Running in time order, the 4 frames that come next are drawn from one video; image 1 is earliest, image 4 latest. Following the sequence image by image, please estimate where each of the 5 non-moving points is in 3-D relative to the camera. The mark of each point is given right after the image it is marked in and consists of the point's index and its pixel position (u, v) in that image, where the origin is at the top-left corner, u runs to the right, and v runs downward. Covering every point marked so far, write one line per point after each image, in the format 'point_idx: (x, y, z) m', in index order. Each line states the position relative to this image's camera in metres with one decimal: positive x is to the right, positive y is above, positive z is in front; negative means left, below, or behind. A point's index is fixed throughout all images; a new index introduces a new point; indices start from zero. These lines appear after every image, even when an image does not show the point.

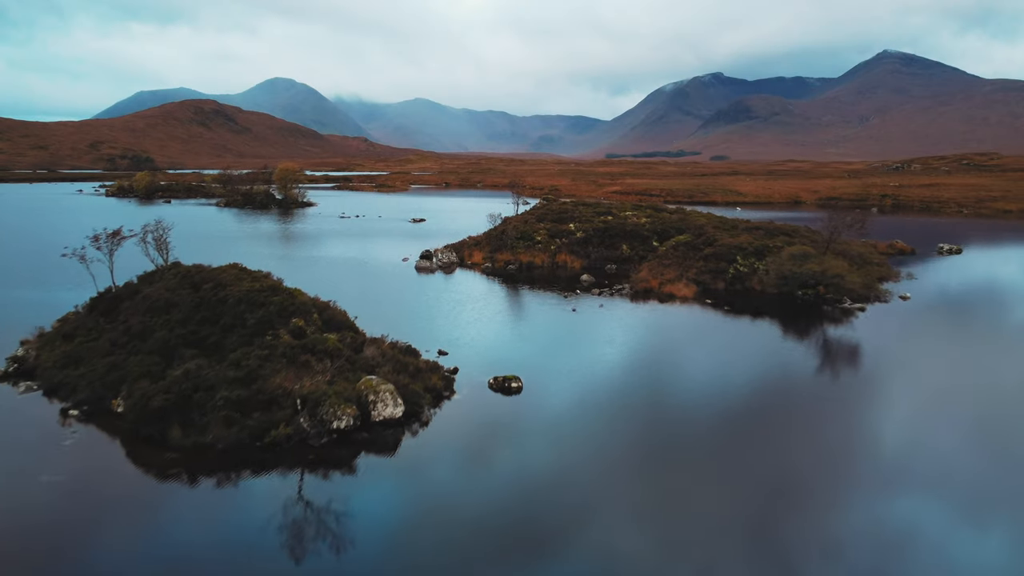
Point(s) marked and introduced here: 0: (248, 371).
0: (-9.0, -2.8, +17.3) m
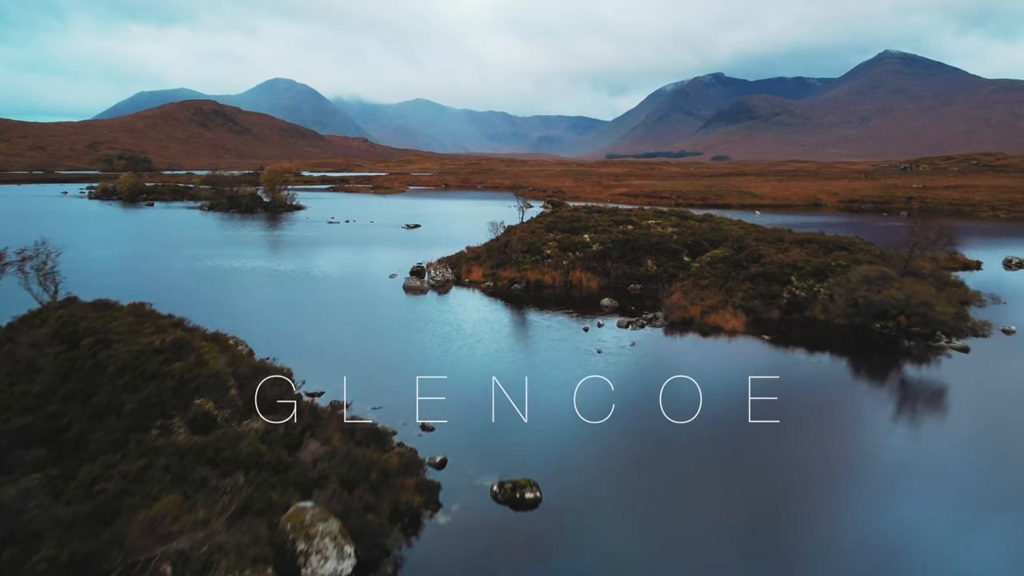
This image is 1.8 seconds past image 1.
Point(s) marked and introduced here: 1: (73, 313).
0: (-8.6, -4.5, +10.6) m
1: (-15.5, -0.8, +17.8) m
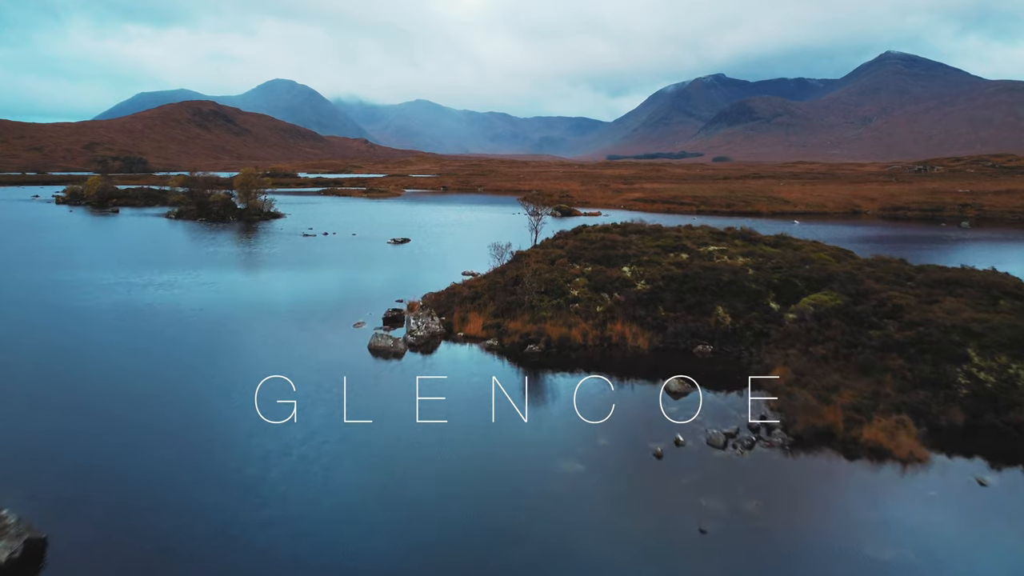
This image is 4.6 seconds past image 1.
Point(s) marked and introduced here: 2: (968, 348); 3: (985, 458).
0: (-7.9, -7.6, -0.6) m
1: (-14.9, -3.9, +6.6) m
2: (+18.0, -2.4, +20.0) m
3: (+15.6, -5.9, +16.3) m
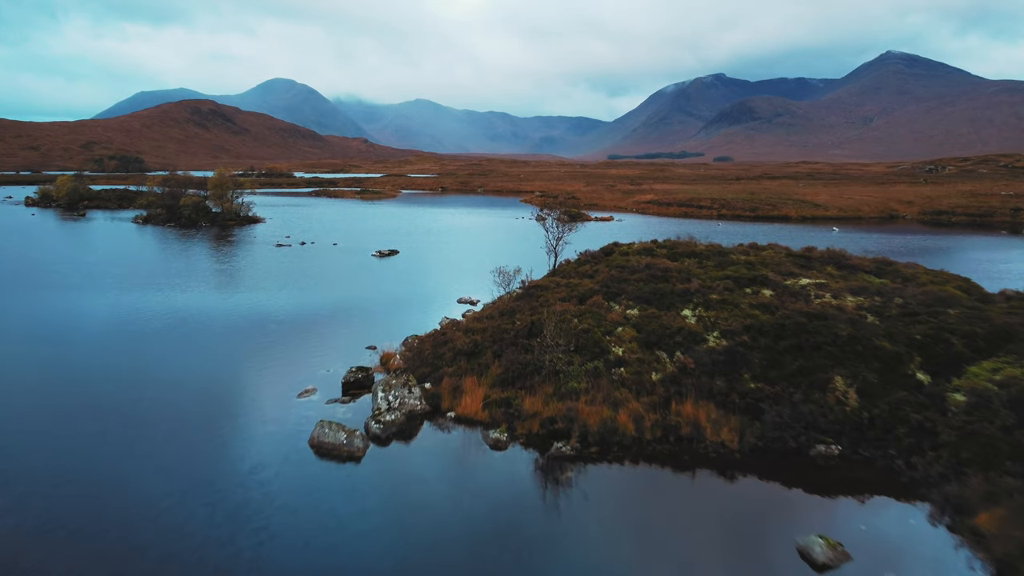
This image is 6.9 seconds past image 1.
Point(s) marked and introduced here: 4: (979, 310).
0: (-7.3, -9.7, -9.5) m
1: (-14.3, -6.0, -2.3) m
2: (+18.6, -4.5, +11.1) m
3: (+16.2, -8.0, +7.4) m
4: (+18.4, -0.7, +20.1) m
